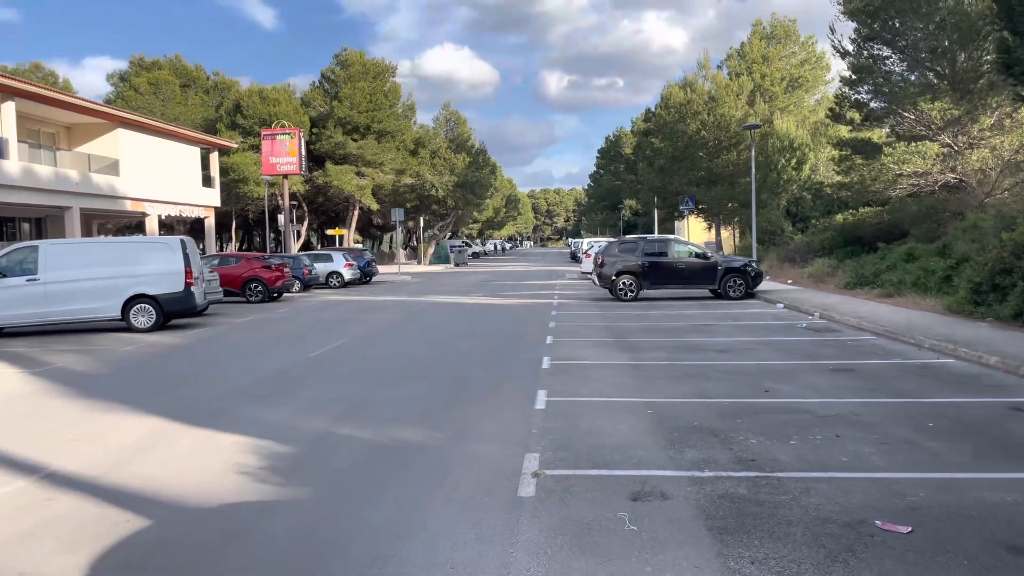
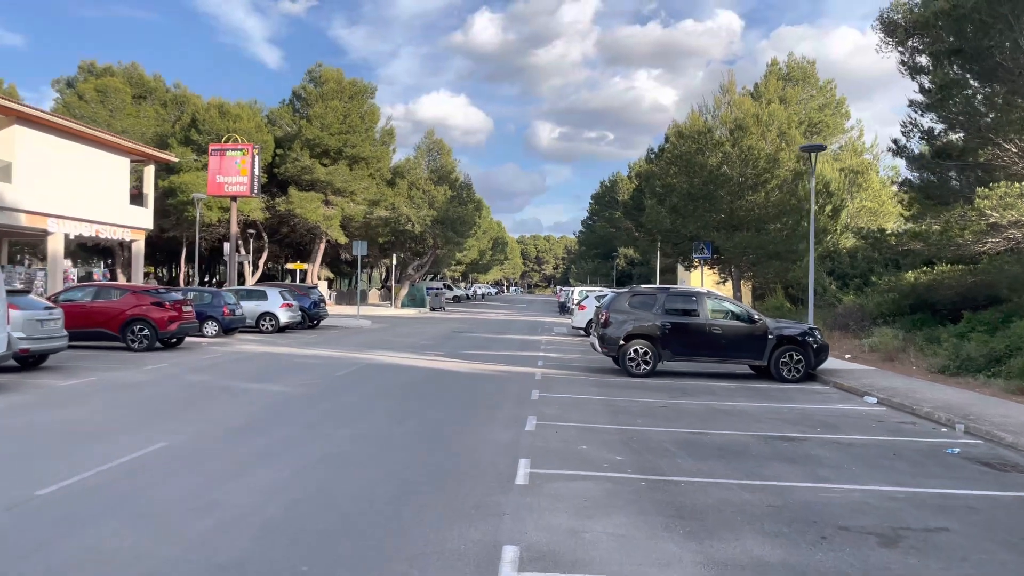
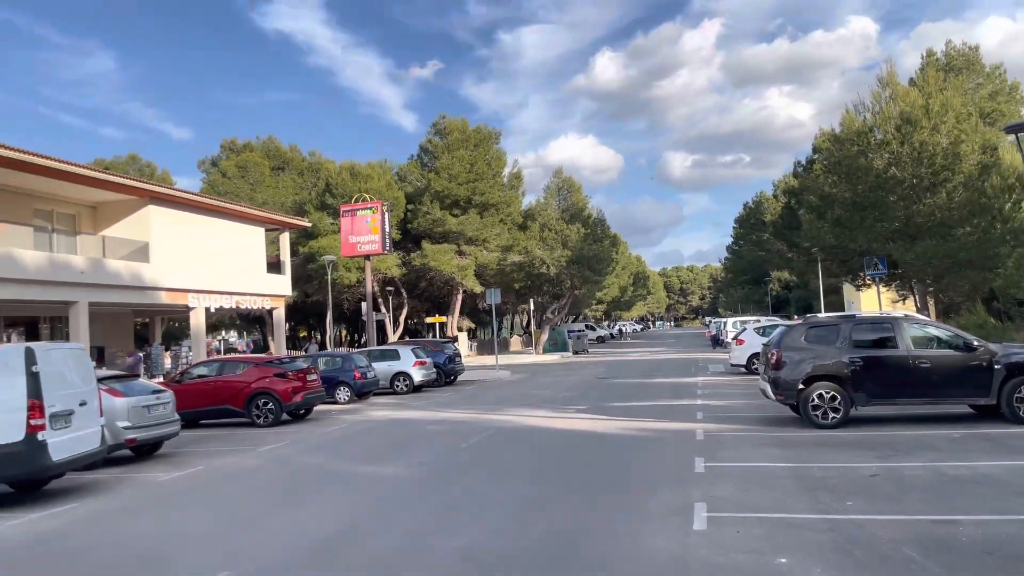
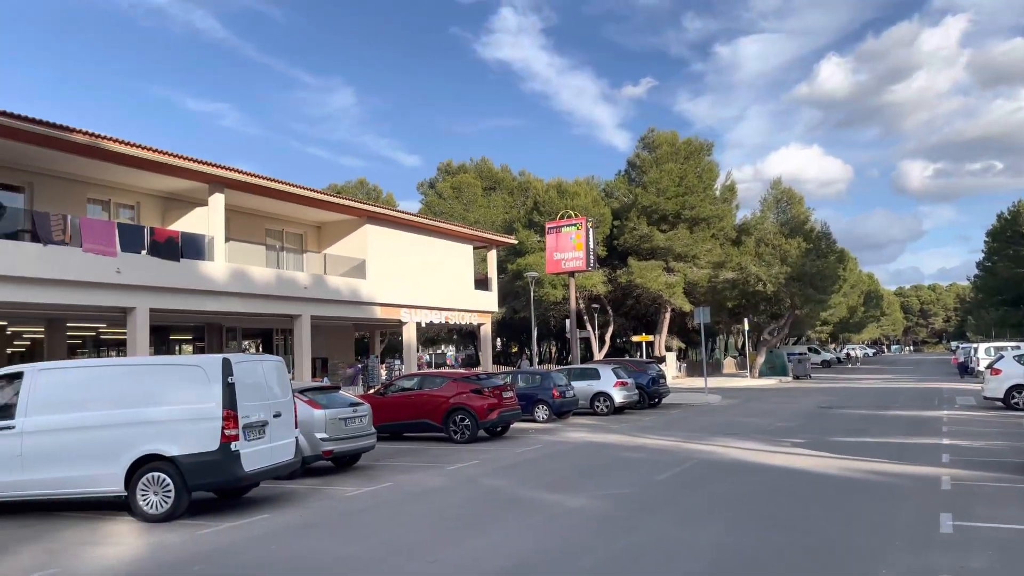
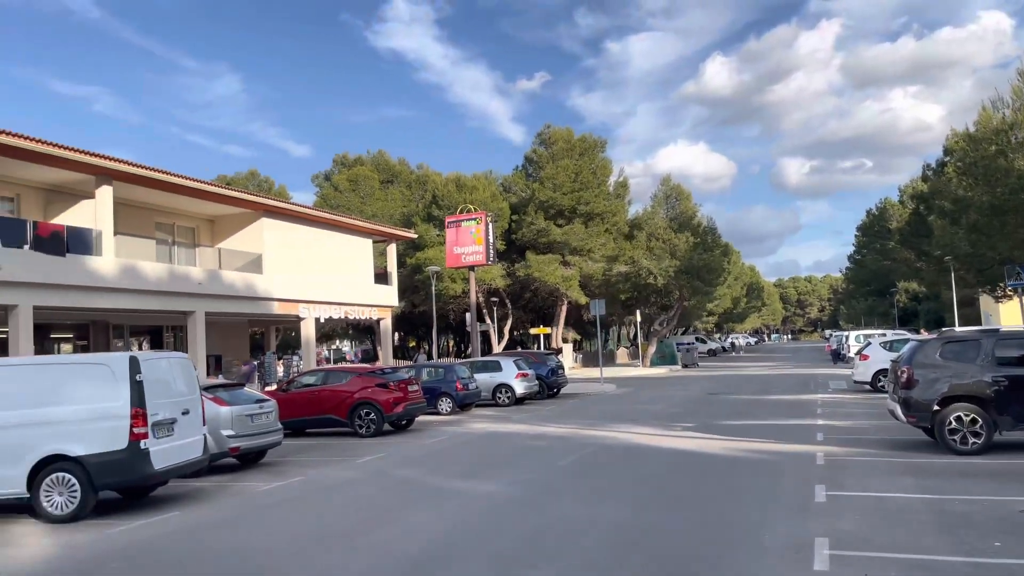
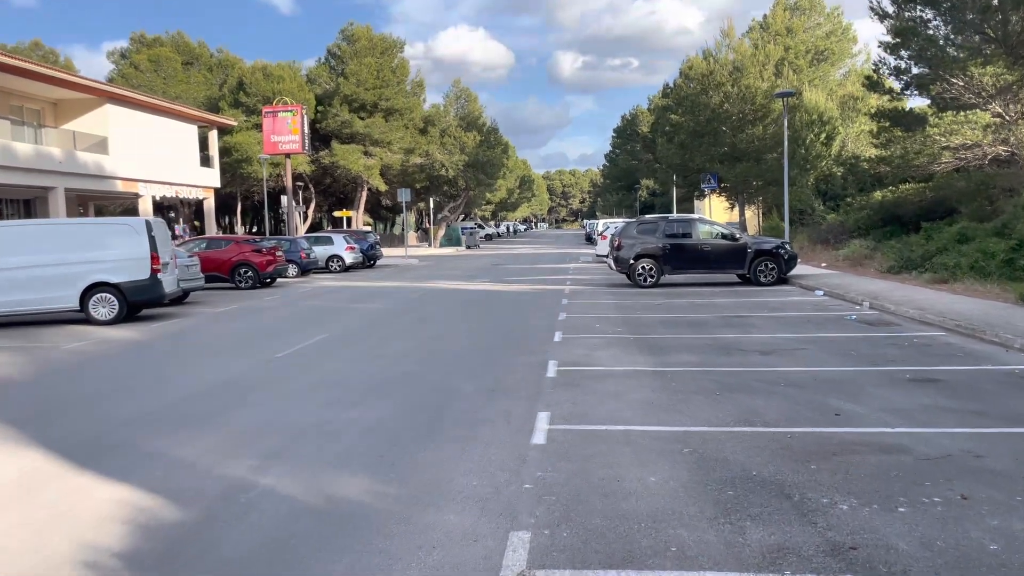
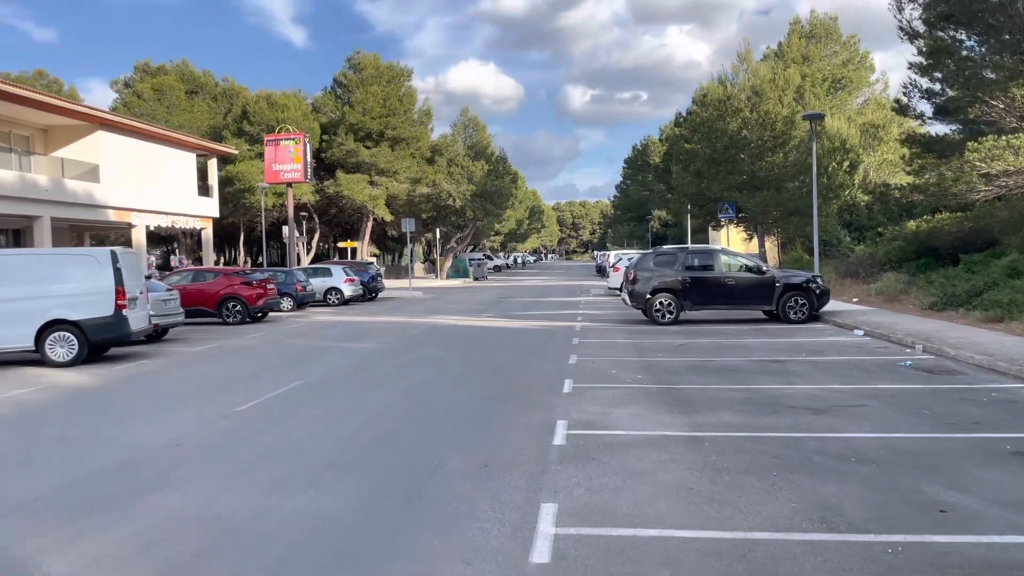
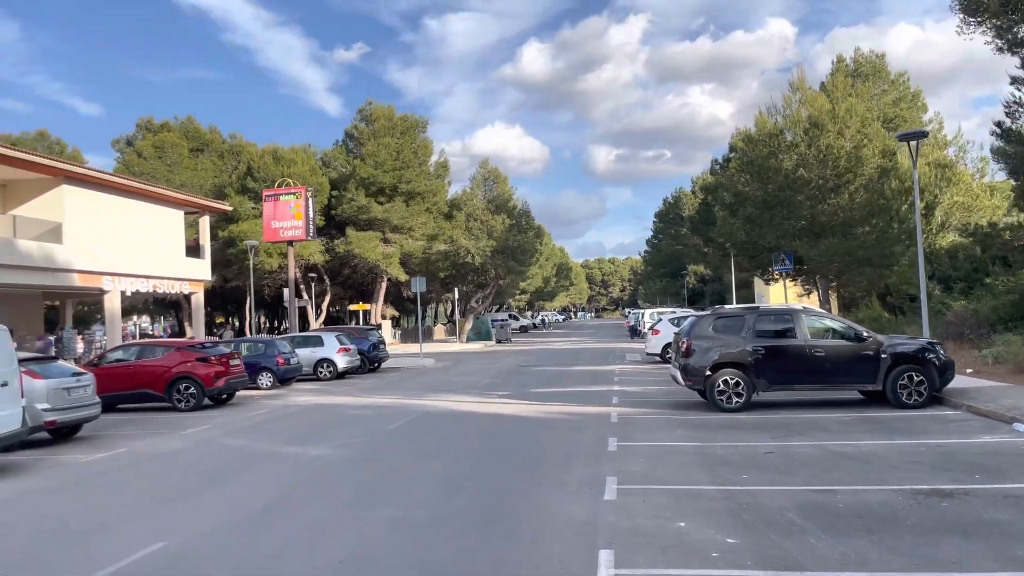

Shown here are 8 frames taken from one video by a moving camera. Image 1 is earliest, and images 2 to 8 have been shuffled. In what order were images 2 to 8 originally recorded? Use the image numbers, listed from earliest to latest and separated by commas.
6, 7, 2, 8, 3, 5, 4
